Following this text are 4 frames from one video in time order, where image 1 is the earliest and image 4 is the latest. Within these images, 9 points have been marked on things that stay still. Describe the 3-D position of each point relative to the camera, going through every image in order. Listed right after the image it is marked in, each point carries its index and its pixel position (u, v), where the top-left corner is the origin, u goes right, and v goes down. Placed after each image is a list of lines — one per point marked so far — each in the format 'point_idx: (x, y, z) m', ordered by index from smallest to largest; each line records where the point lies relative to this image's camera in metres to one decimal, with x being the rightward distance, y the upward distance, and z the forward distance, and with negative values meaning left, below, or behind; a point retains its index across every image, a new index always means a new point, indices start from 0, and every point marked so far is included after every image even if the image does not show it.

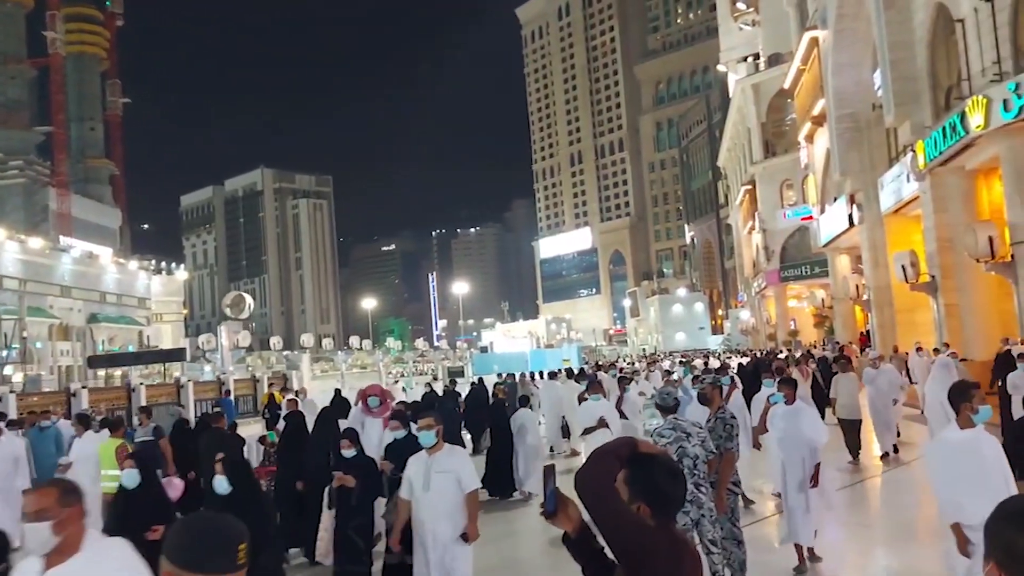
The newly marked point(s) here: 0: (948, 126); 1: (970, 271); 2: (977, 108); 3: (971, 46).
0: (+8.4, +3.1, +17.0) m
1: (+9.9, +0.4, +19.1) m
2: (+8.2, +3.2, +15.6) m
3: (+8.6, +4.6, +16.6) m
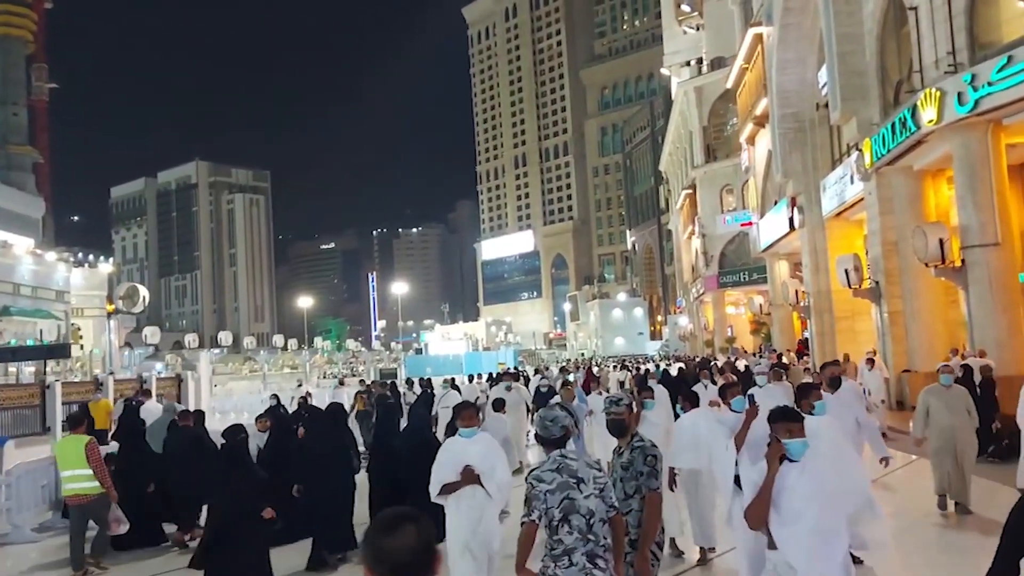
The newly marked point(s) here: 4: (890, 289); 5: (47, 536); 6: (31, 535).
0: (+7.0, +3.0, +16.3) m
1: (+8.3, +0.2, +18.4) m
2: (+7.0, +3.1, +14.9) m
3: (+7.3, +4.4, +15.9) m
4: (+8.1, 0.0, +19.0) m
5: (-6.2, -3.3, +11.7) m
6: (-6.4, -3.3, +11.7) m
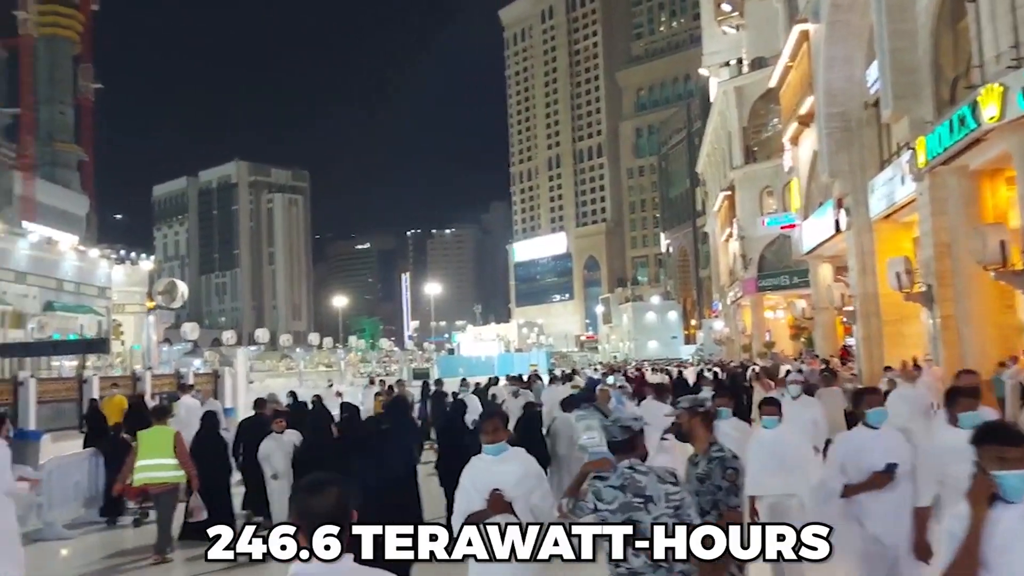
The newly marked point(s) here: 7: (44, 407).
0: (+7.8, +2.9, +15.8) m
1: (+9.1, +0.1, +17.9) m
2: (+7.6, +3.0, +14.4) m
3: (+8.0, +4.4, +15.4) m
4: (+8.9, -0.1, +18.4) m
5: (-5.7, -3.2, +11.7) m
6: (-5.9, -3.2, +11.7) m
7: (-9.7, -2.5, +18.5) m
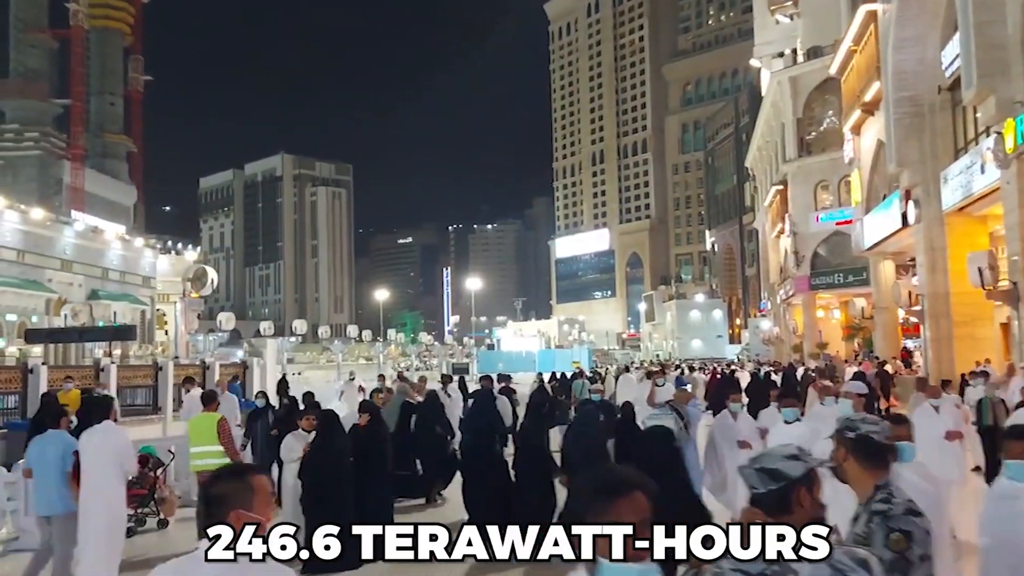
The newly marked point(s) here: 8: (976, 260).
0: (+8.5, +3.0, +14.4) m
1: (+9.9, +0.1, +16.5) m
2: (+8.3, +3.0, +13.1) m
3: (+8.8, +4.4, +14.0) m
4: (+9.7, -0.1, +17.0) m
5: (-5.2, -3.0, +11.0) m
6: (-5.4, -3.0, +11.0) m
7: (-8.9, -2.2, +18.0) m
8: (+9.5, +0.5, +18.7) m
